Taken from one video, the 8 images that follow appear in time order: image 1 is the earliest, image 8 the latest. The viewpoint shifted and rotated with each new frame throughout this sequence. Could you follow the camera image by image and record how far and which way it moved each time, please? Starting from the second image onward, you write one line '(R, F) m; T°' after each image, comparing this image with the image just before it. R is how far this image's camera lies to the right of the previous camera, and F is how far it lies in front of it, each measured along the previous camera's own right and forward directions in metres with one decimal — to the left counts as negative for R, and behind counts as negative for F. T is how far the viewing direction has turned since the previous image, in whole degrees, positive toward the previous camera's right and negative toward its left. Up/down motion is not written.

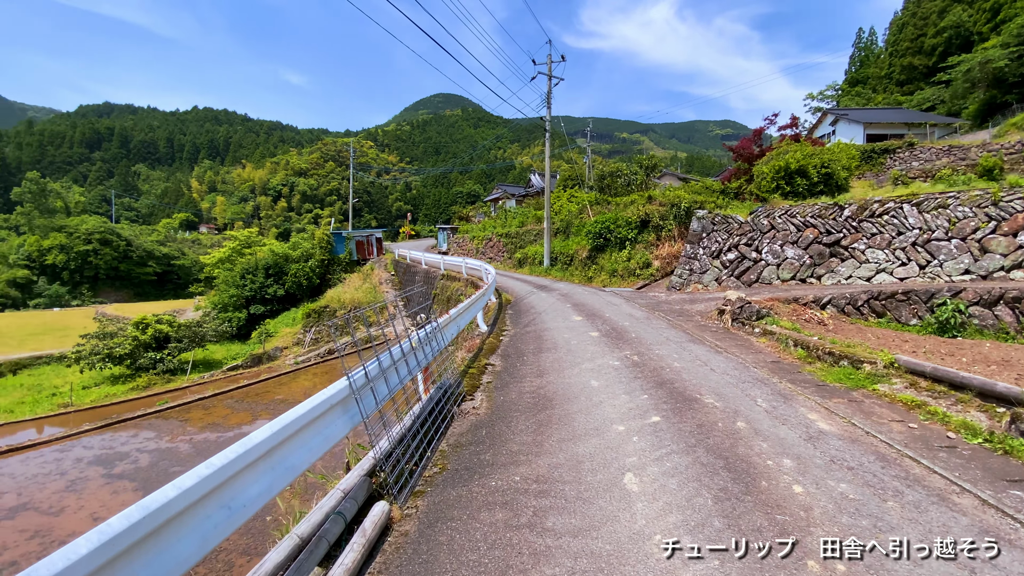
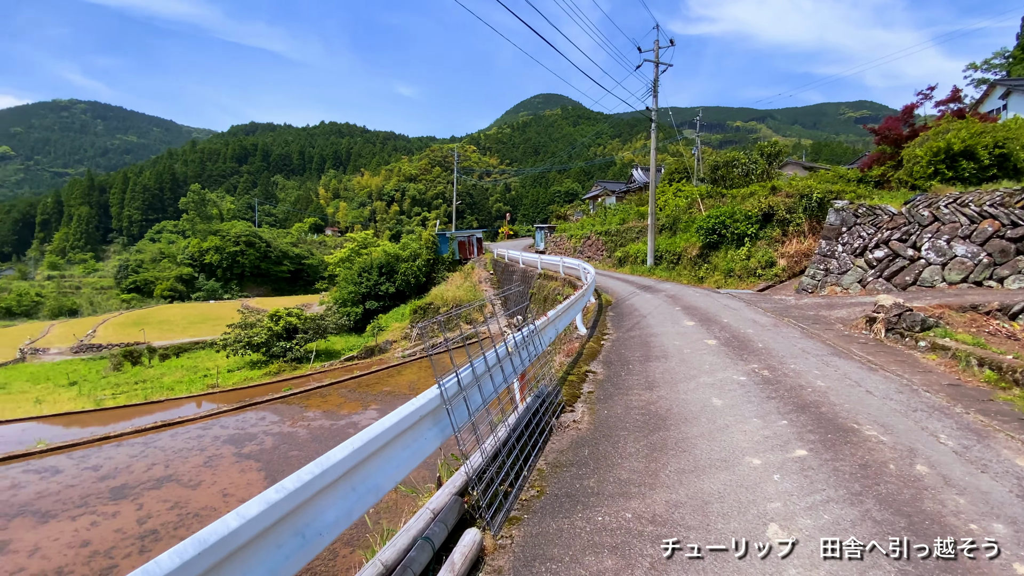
(-0.1, +0.3) m; -12°
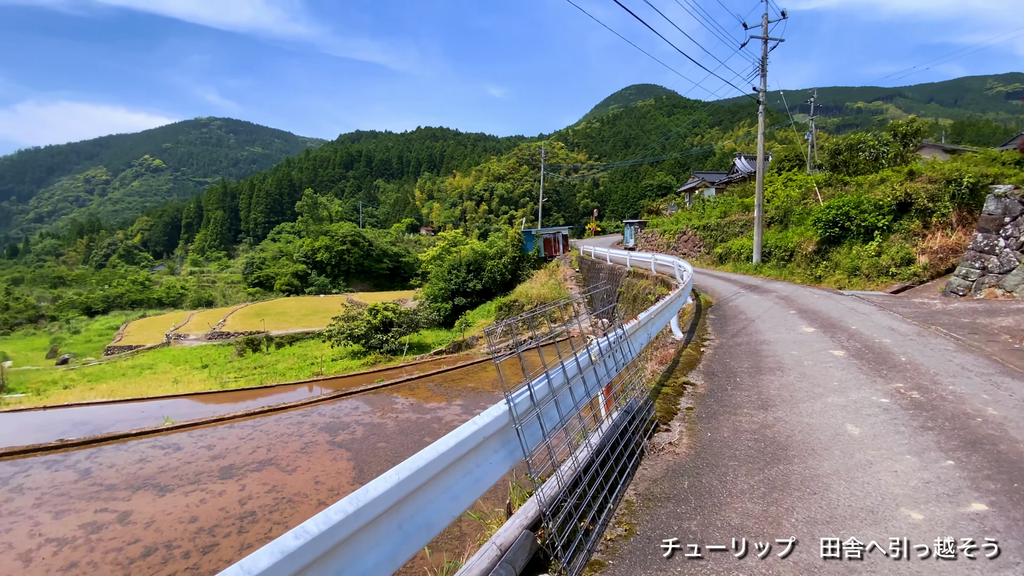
(0.0, +0.2) m; -11°
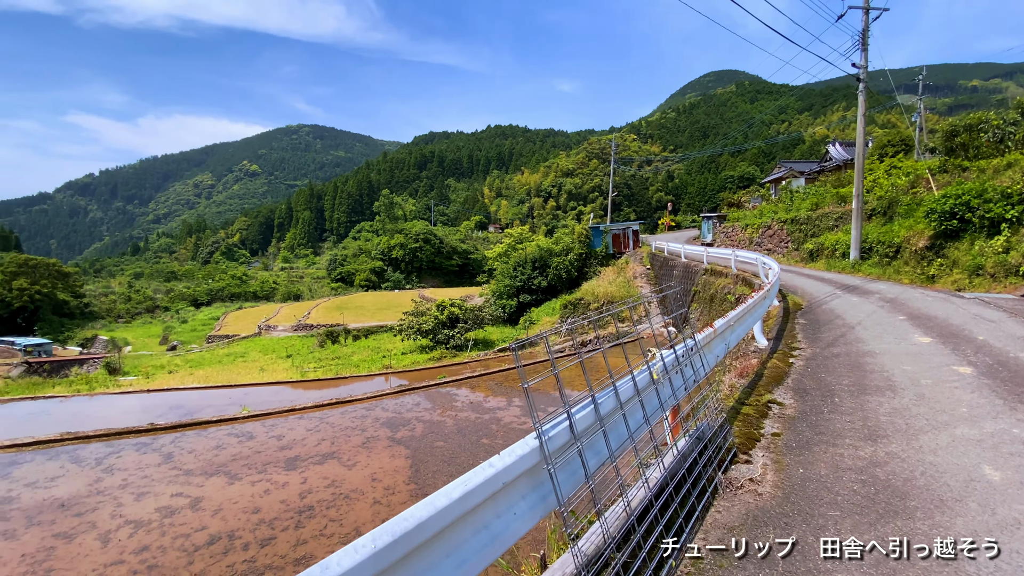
(+0.1, +0.2) m; -9°
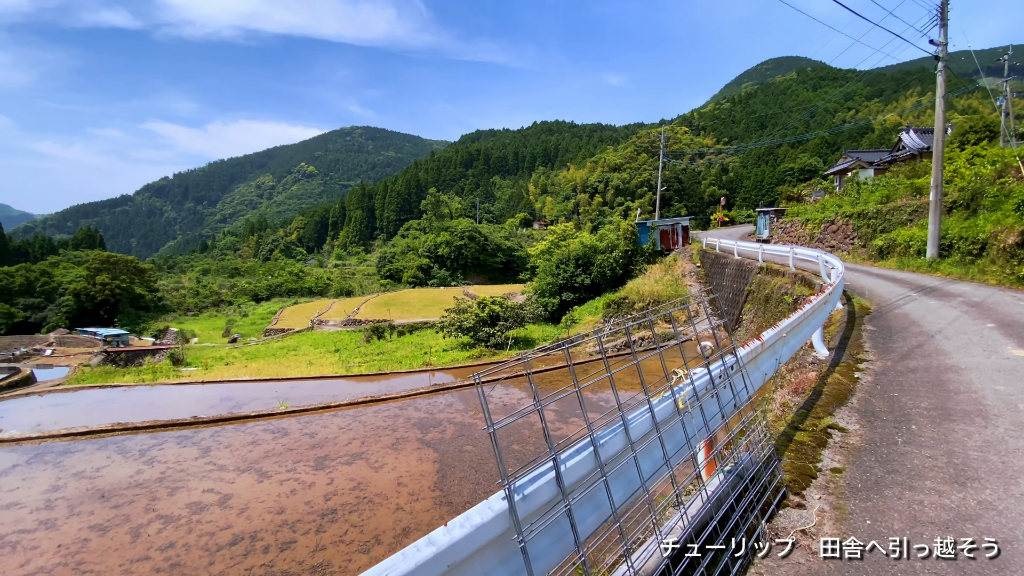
(+0.1, +0.2) m; -6°
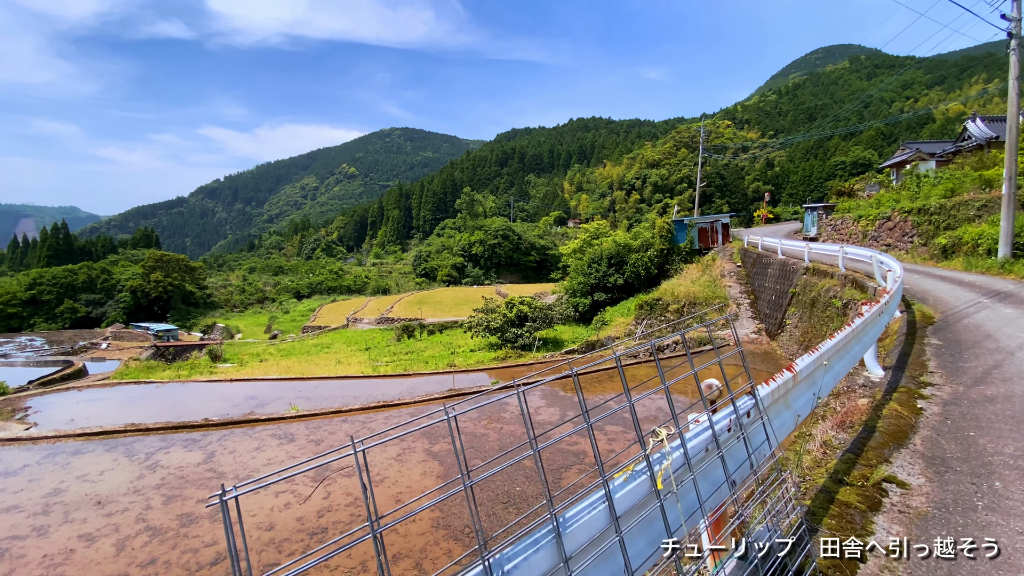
(+0.2, +0.3) m; -4°
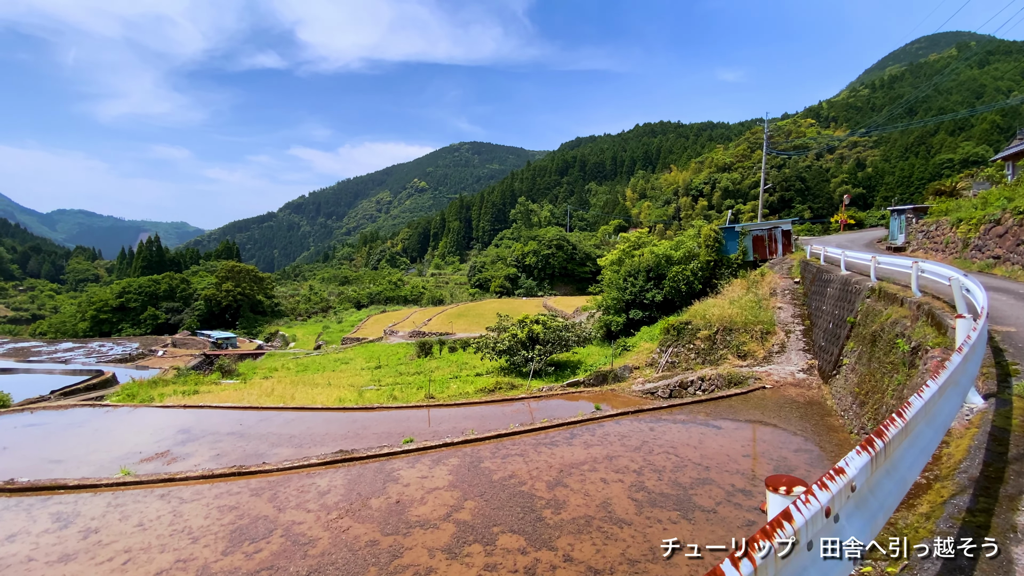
(+1.7, +1.7) m; -8°
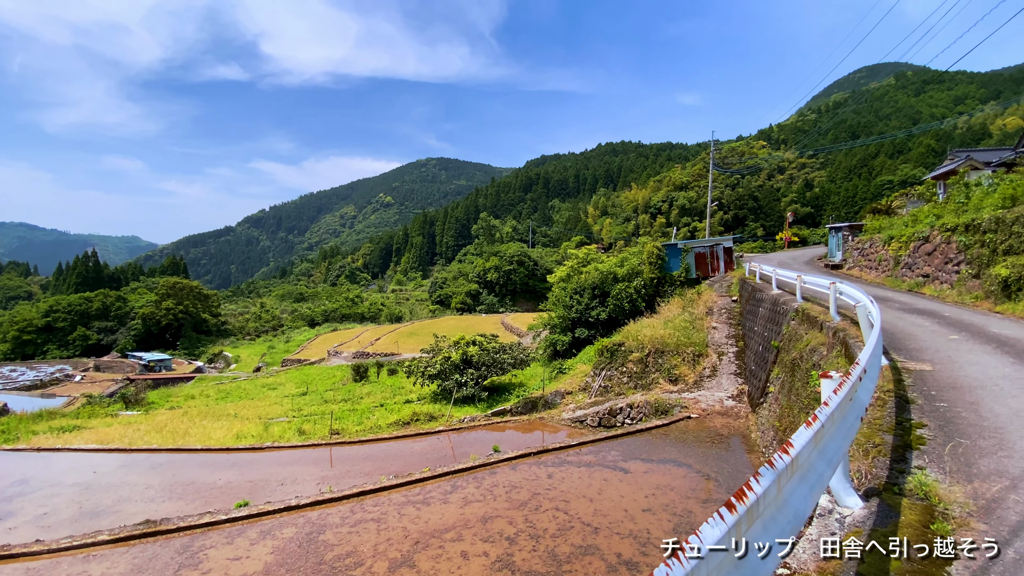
(+1.0, +0.7) m; +4°
